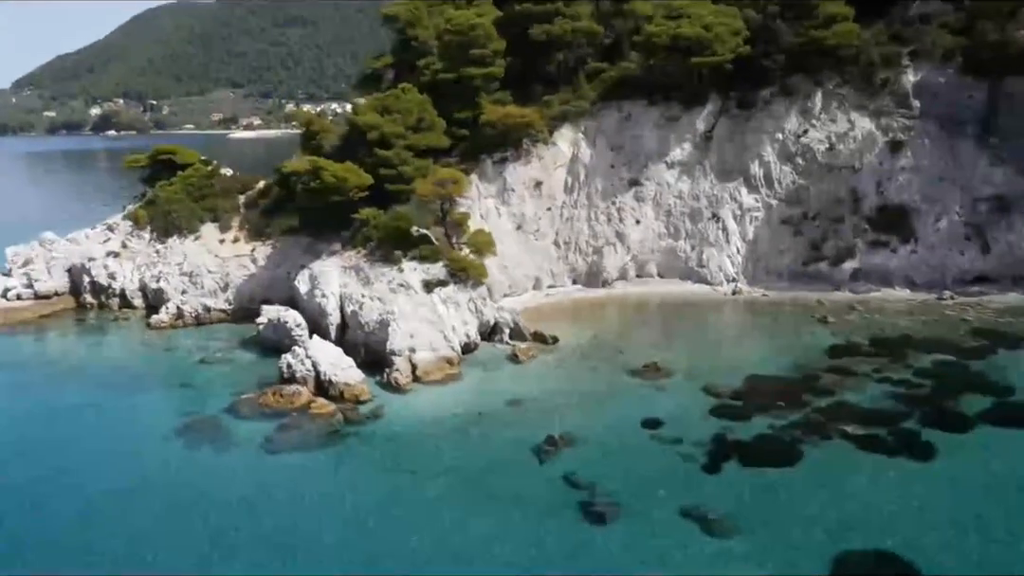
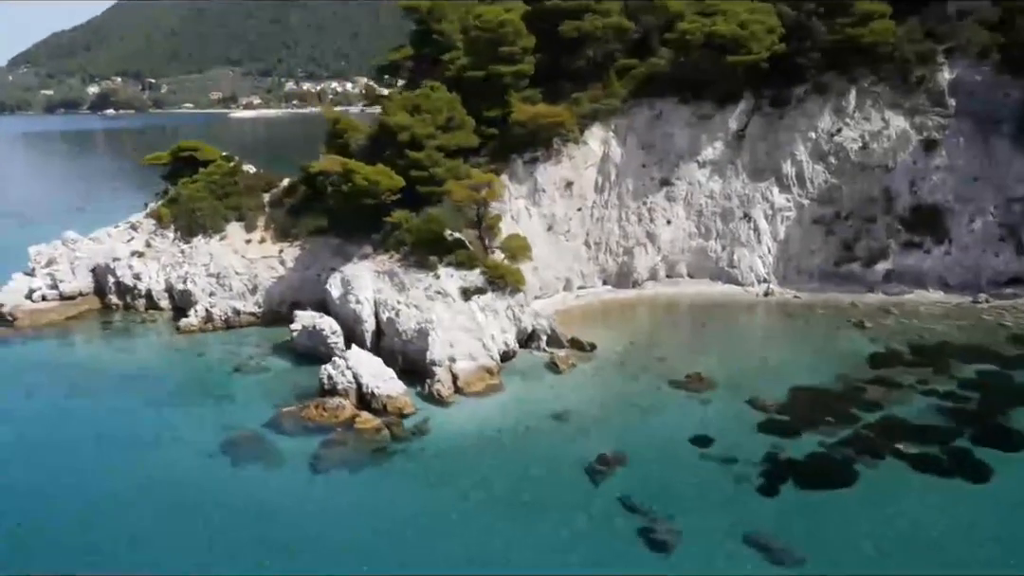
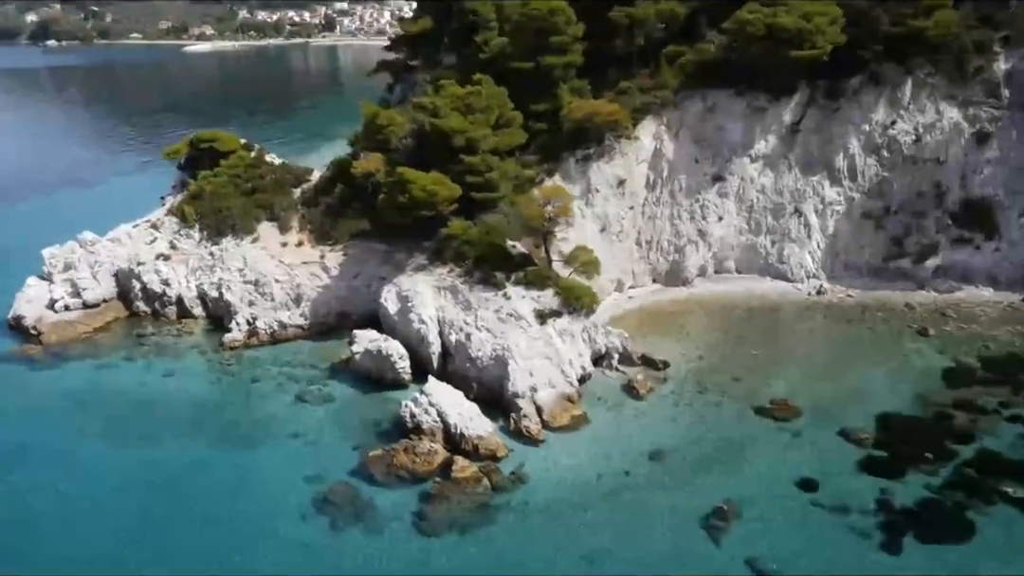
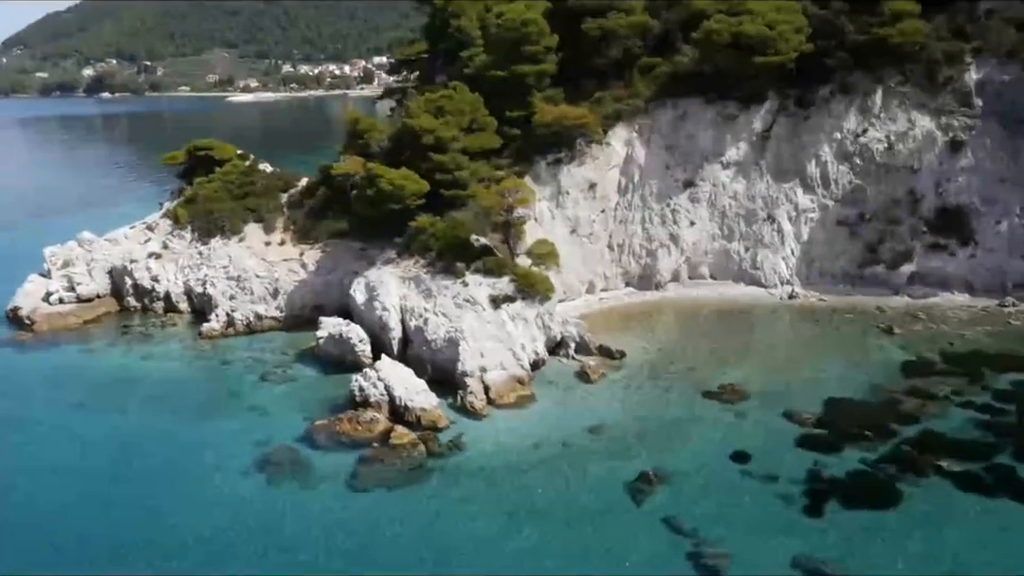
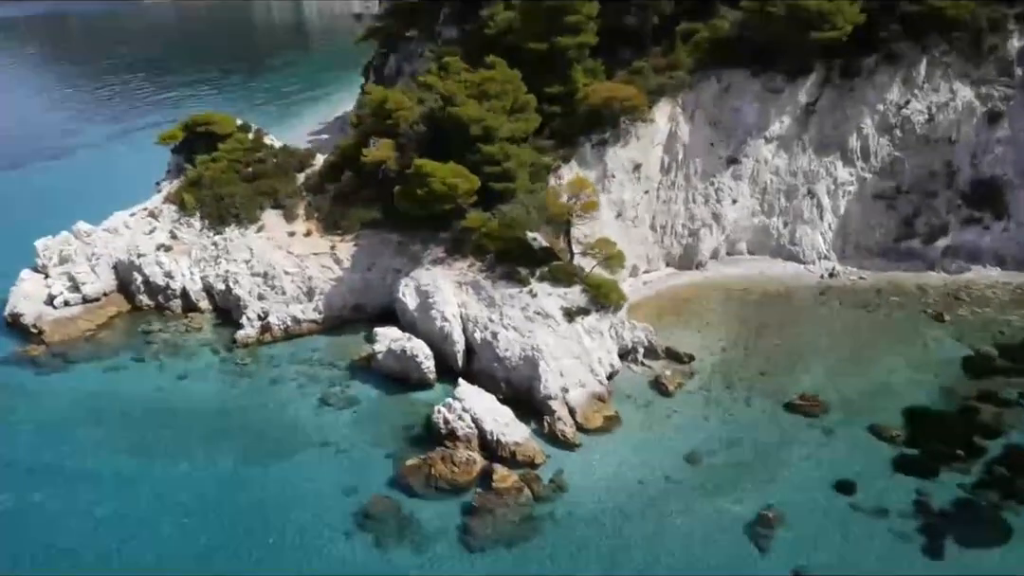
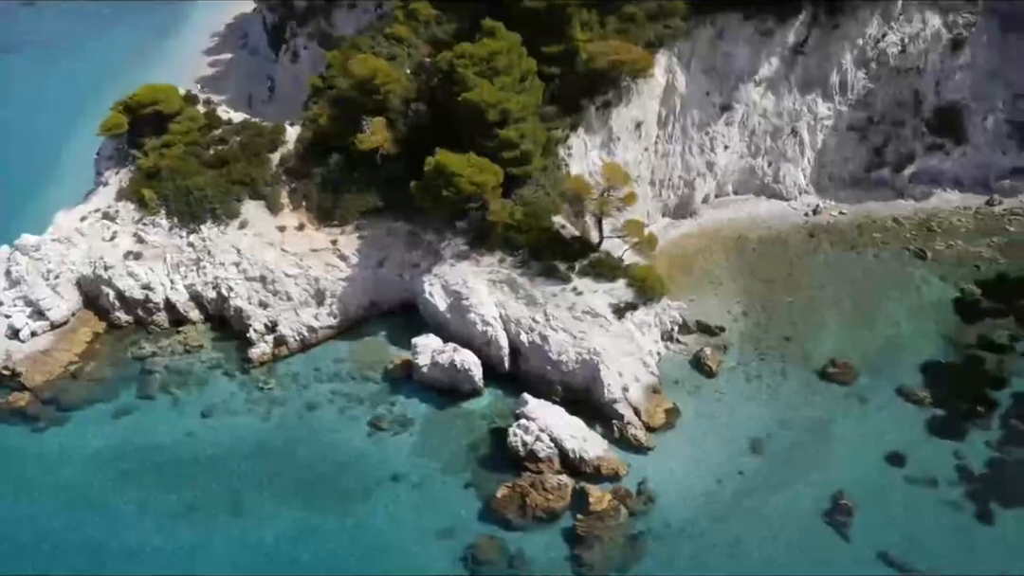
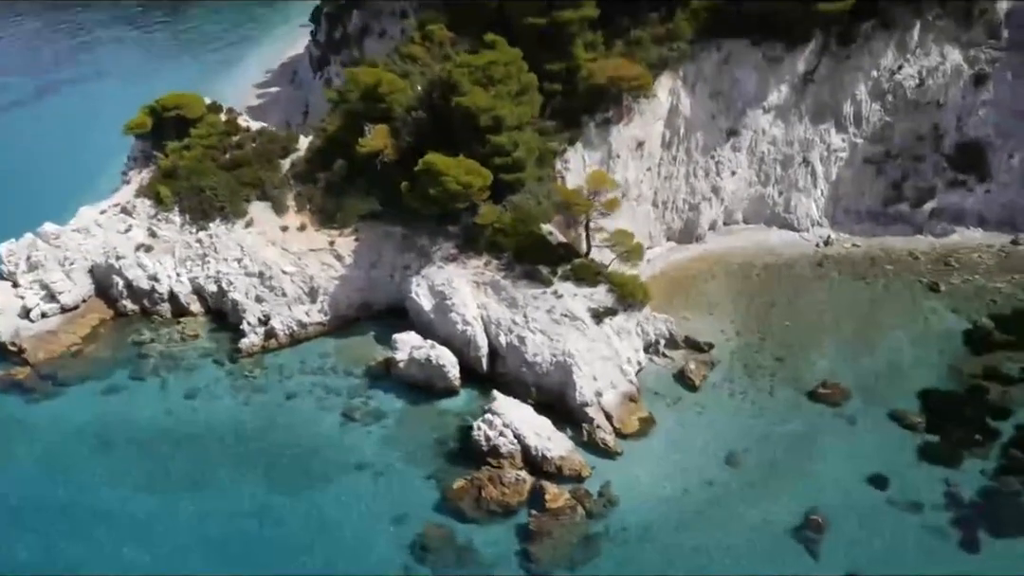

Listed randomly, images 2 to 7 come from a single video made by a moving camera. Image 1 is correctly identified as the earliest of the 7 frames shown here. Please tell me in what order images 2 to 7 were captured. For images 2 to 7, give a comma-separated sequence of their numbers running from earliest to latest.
2, 4, 3, 5, 7, 6
